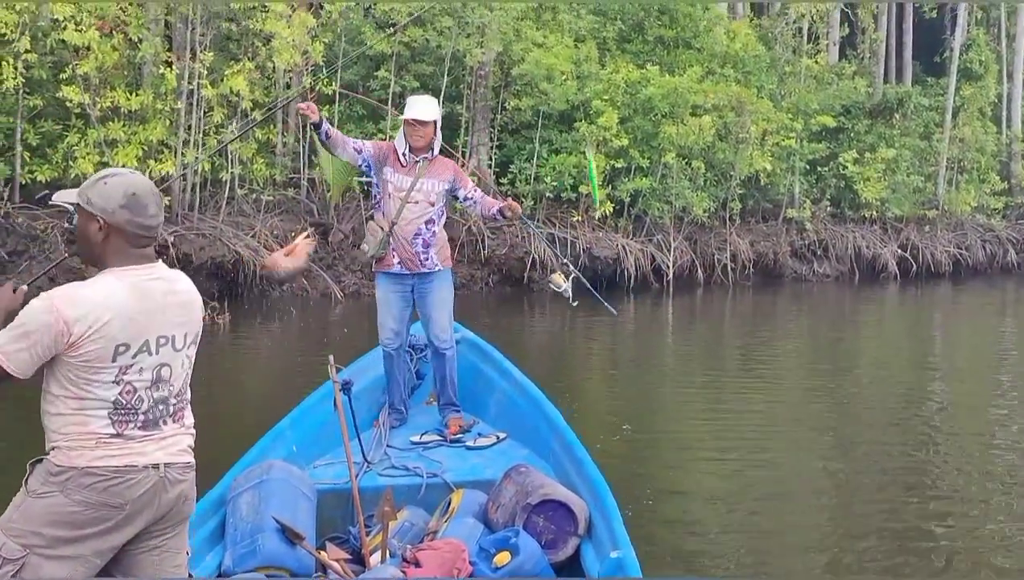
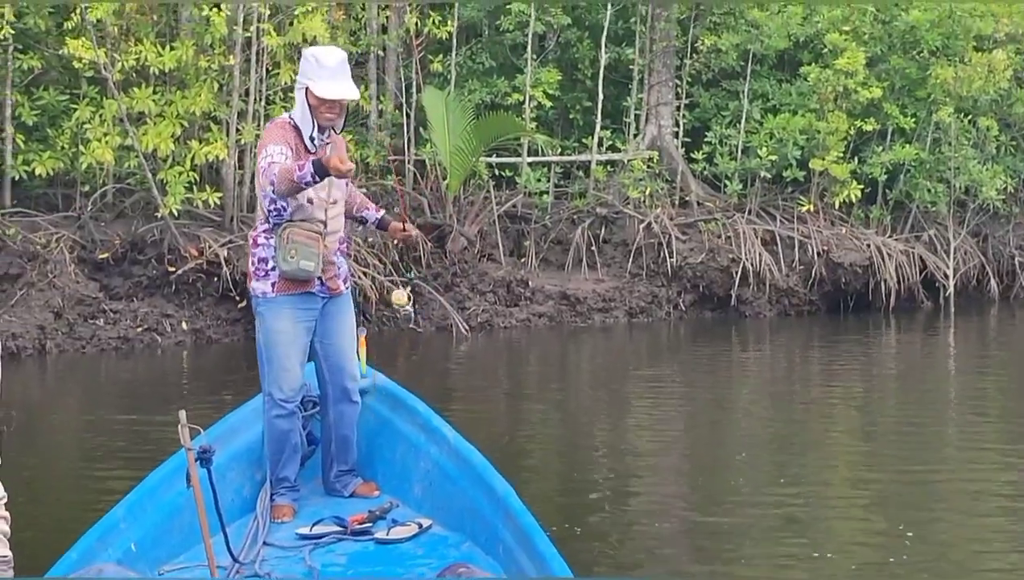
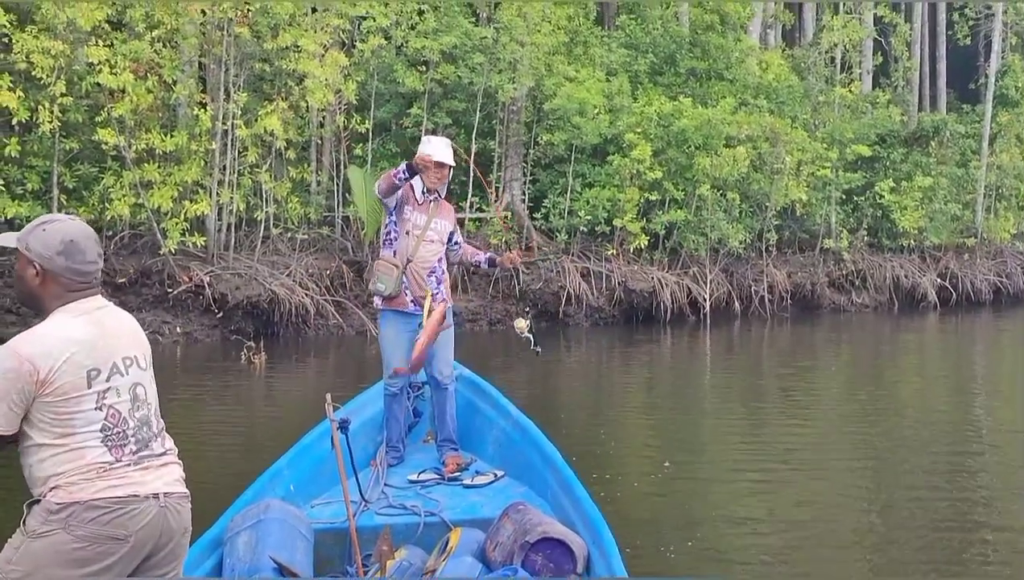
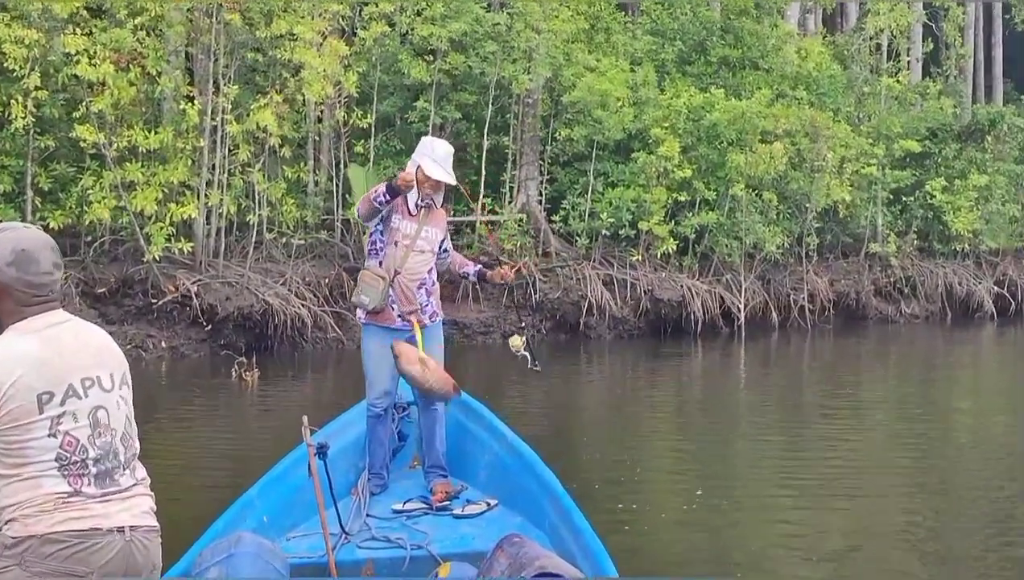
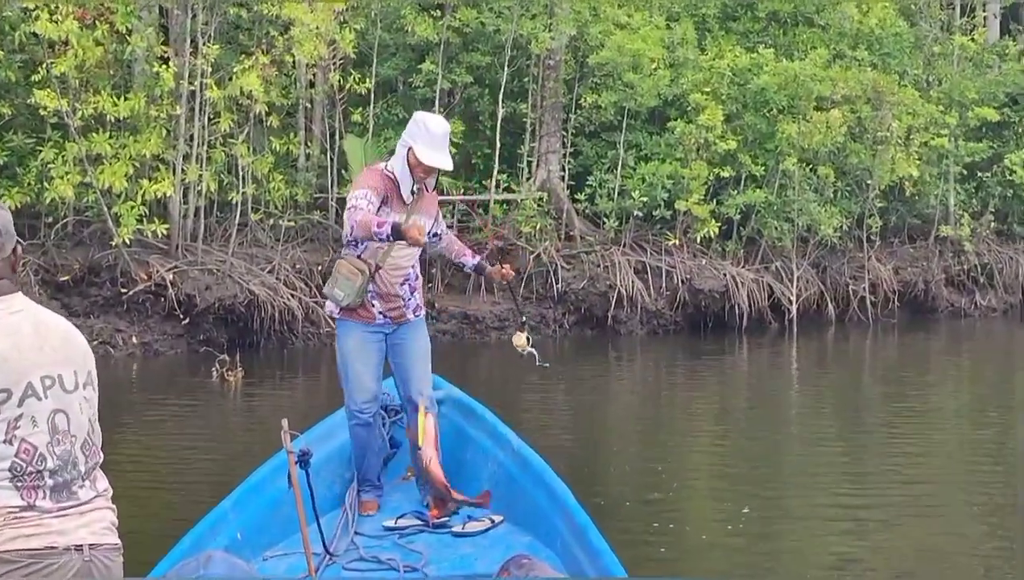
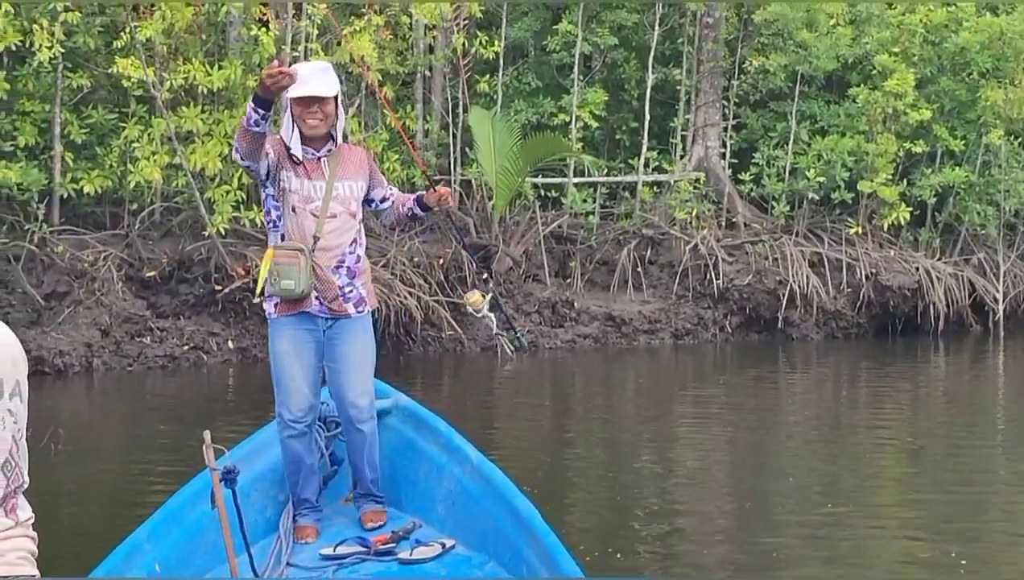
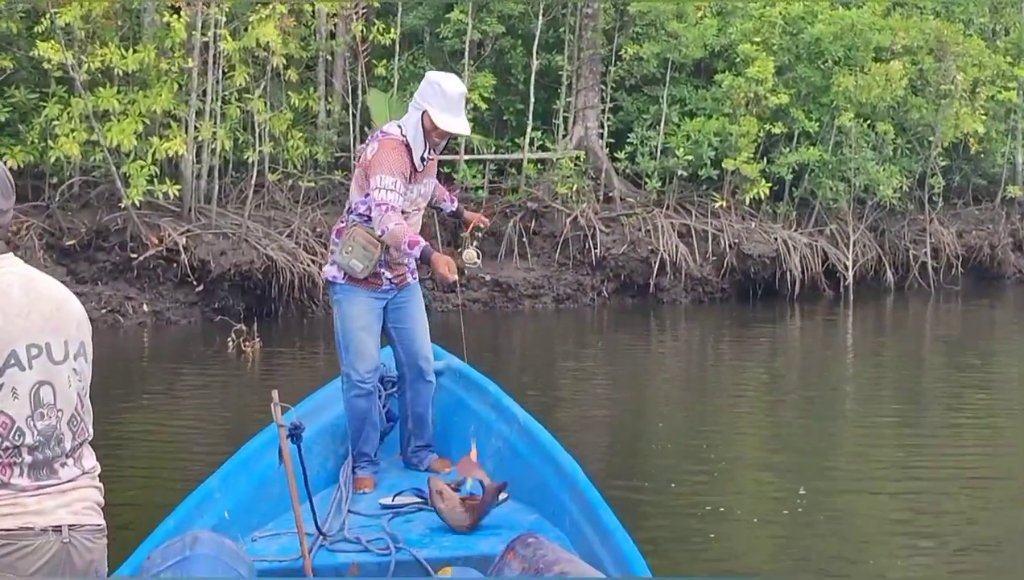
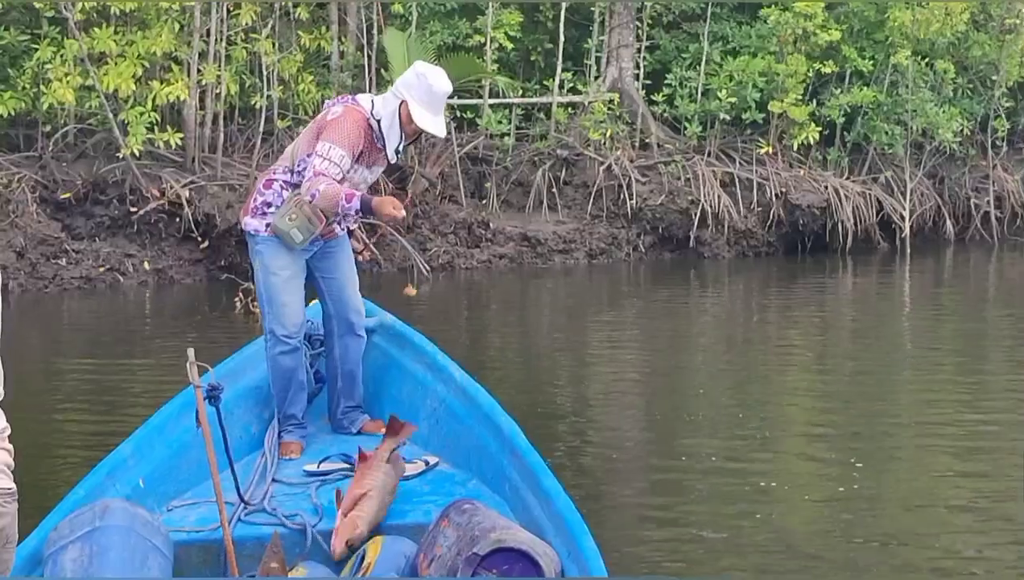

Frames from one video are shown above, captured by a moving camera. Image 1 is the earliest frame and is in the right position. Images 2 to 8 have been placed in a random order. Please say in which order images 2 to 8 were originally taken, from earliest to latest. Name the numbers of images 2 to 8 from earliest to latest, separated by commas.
3, 4, 5, 7, 8, 2, 6
